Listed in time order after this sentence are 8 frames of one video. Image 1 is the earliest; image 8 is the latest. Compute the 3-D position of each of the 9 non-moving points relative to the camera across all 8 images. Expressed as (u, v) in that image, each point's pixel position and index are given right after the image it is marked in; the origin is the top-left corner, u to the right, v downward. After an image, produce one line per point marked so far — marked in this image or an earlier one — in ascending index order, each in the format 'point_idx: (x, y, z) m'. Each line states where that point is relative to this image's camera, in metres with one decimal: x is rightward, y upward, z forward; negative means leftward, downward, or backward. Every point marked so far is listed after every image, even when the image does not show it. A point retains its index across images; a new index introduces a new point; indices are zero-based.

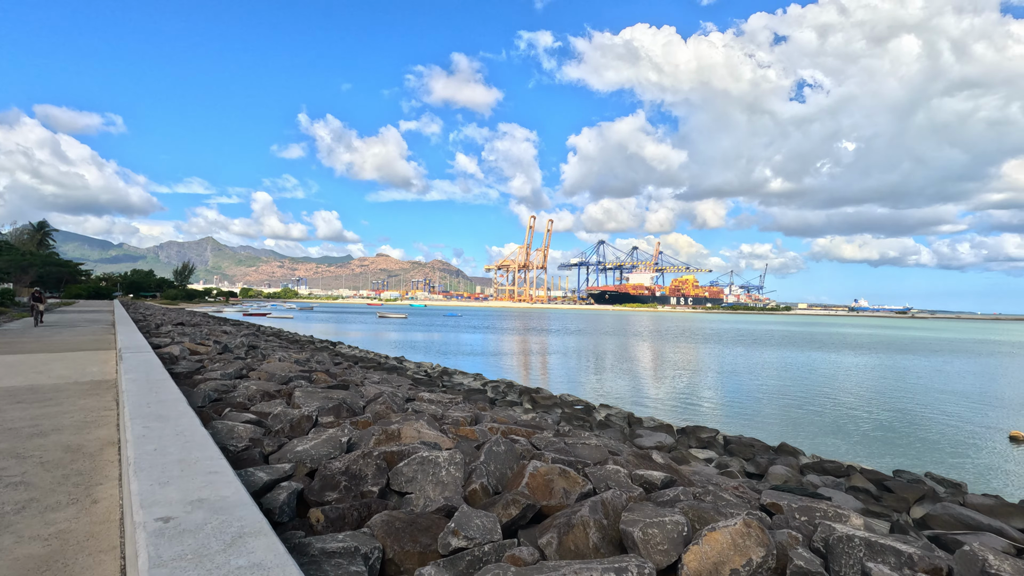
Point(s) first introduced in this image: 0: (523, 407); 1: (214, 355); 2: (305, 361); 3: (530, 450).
0: (+0.2, -2.3, +10.3) m
1: (-5.2, -1.2, +9.5) m
2: (-3.7, -1.3, +9.8) m
3: (+0.1, -1.3, +4.3) m
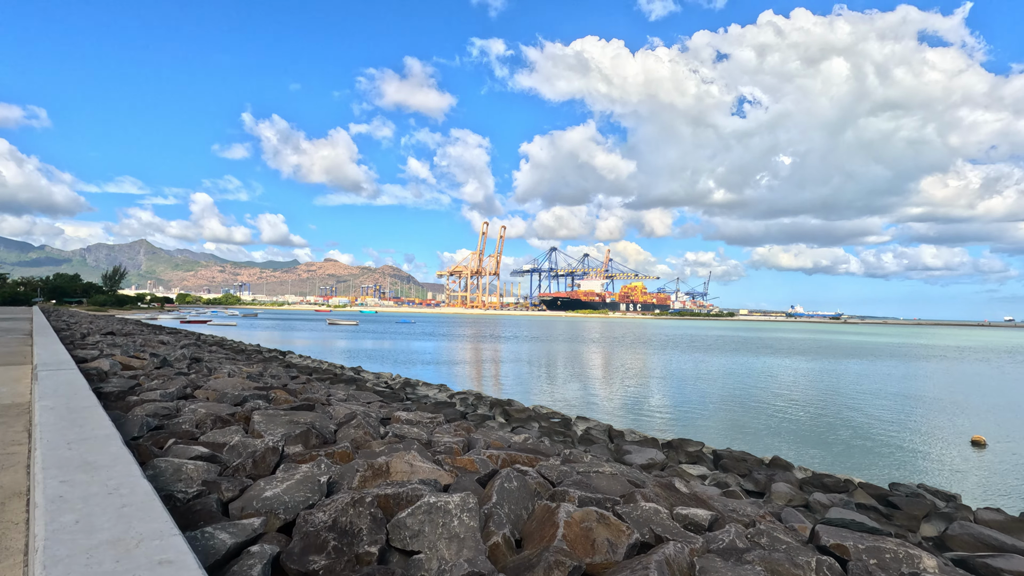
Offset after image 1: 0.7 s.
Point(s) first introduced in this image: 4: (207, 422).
0: (-0.2, -2.4, +9.6) m
1: (-5.6, -1.3, +8.4) m
2: (-4.1, -1.4, +8.8) m
3: (+0.2, -1.3, +3.7) m
4: (-2.7, -1.2, +4.9) m
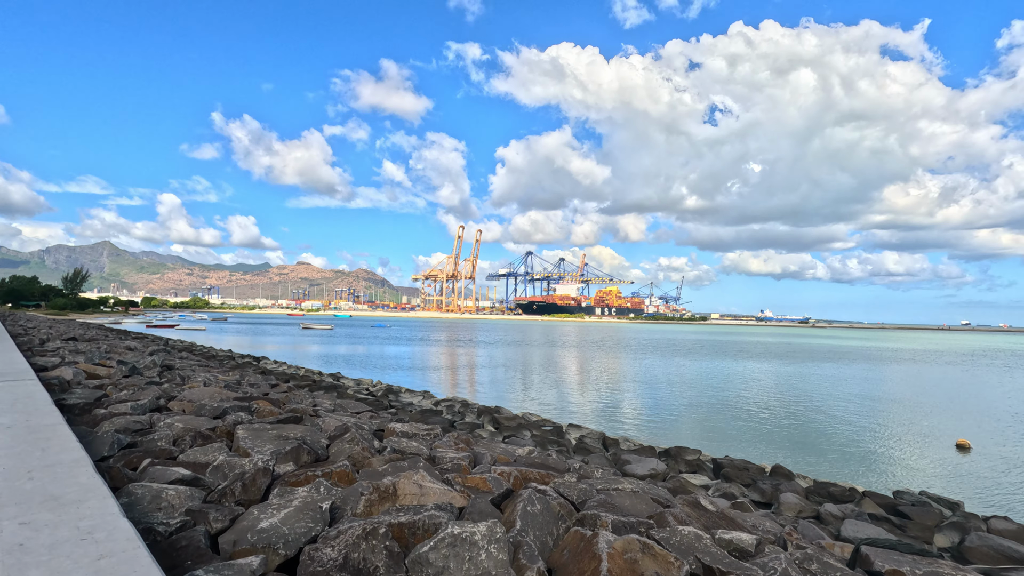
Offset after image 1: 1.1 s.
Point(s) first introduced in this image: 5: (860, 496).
0: (-0.4, -2.5, +9.3) m
1: (-5.6, -1.3, +7.8) m
2: (-4.2, -1.5, +8.3) m
3: (+0.4, -1.4, +3.4) m
4: (-2.7, -1.2, +4.4) m
5: (+4.2, -2.5, +6.5) m
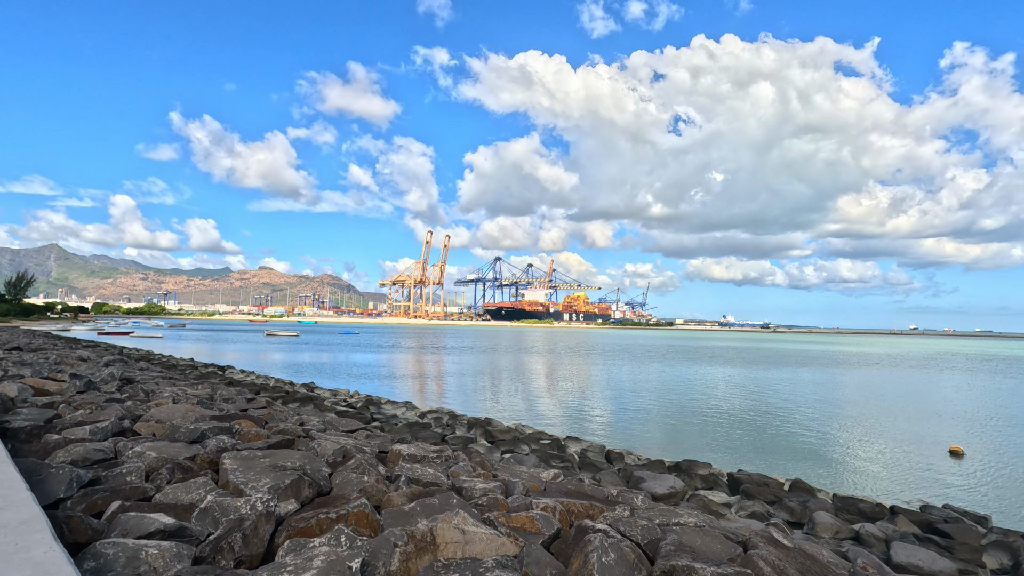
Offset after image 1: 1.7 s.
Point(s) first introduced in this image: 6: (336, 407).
0: (-0.4, -2.5, +8.7) m
1: (-5.6, -1.4, +6.9) m
2: (-4.2, -1.5, +7.4) m
3: (+0.7, -1.4, +2.9) m
4: (-2.4, -1.2, +3.7) m
5: (+4.3, -2.5, +6.1) m
6: (-4.0, -2.7, +12.3) m
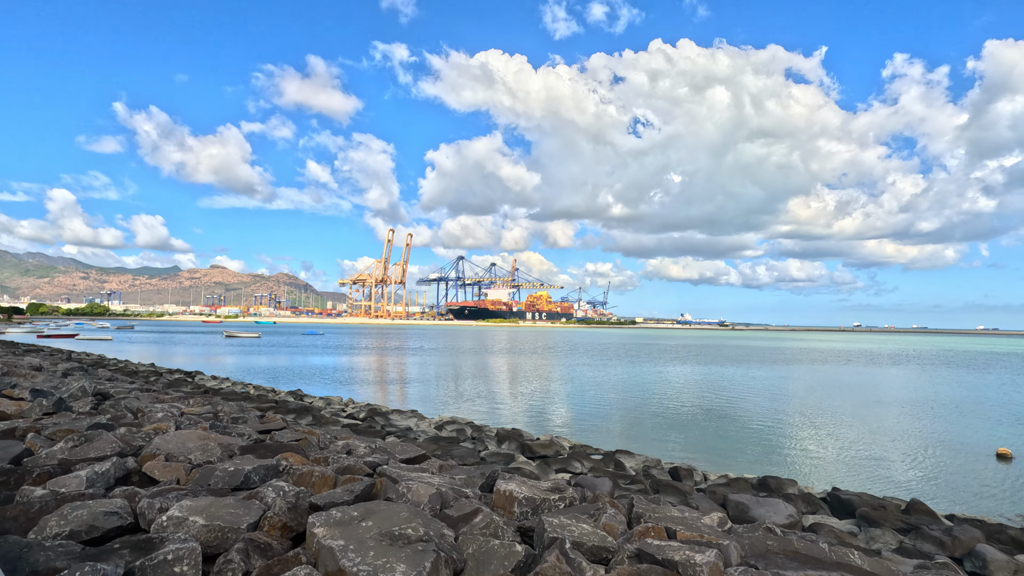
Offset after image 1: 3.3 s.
0: (+0.4, -2.5, +7.5) m
1: (-4.6, -1.3, +5.4) m
2: (-3.3, -1.5, +6.0) m
3: (+1.9, -1.3, +1.8) m
4: (-1.2, -1.2, +2.4) m
5: (+5.2, -2.5, +5.3) m
6: (-3.5, -2.6, +10.9) m
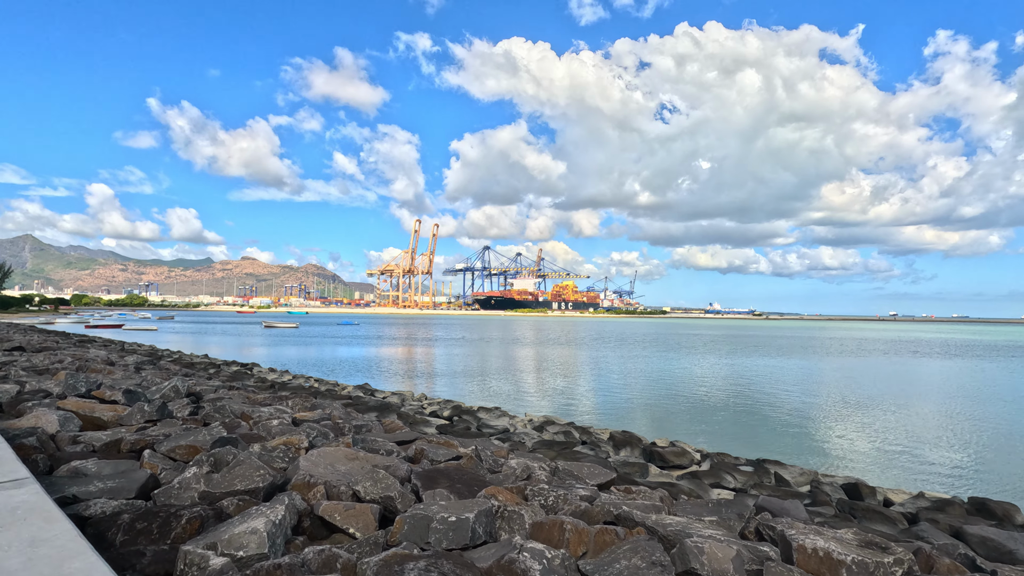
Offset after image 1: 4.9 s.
0: (+2.2, -2.3, +6.4) m
1: (-3.0, -1.2, +4.5) m
2: (-1.6, -1.3, +5.1) m
3: (+3.4, -1.2, +0.6) m
4: (+0.3, -1.1, +1.3) m
5: (+6.9, -2.3, +4.0) m
6: (-1.5, -2.4, +10.0) m
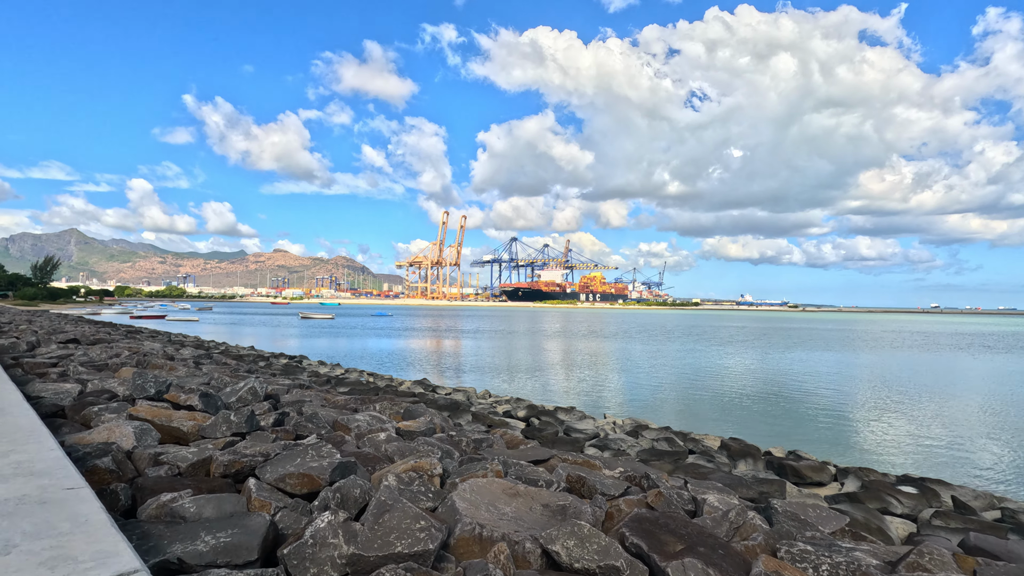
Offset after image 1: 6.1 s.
0: (+3.4, -2.1, +5.3) m
1: (-1.8, -1.1, +3.6) m
2: (-0.4, -1.2, +4.1) m
3: (+4.4, -1.2, -0.6) m
4: (+1.3, -1.0, +0.3) m
5: (+8.1, -2.2, +2.6) m
6: (0.0, -2.2, +9.1) m
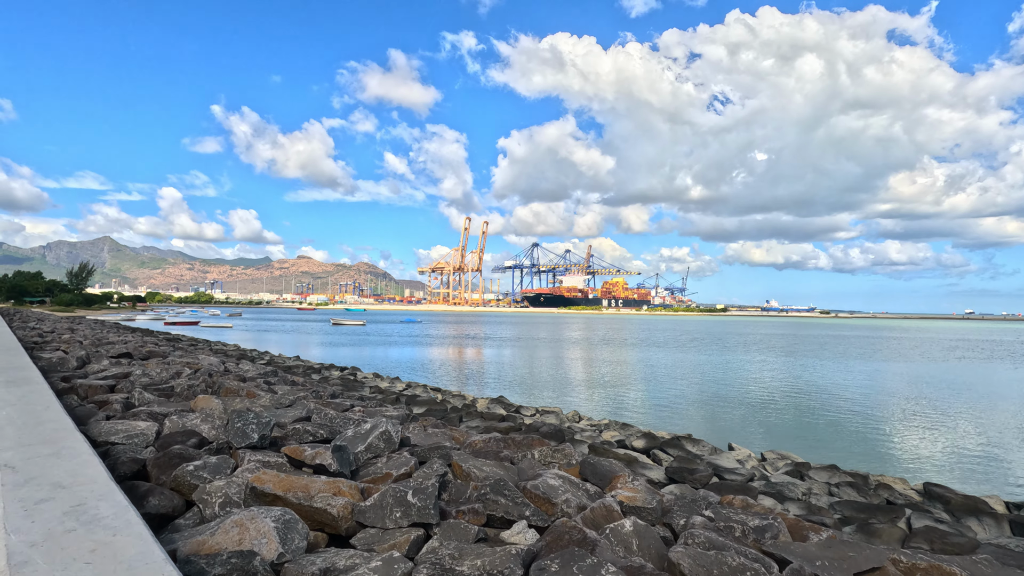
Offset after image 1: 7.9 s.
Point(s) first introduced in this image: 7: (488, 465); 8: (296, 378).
0: (+5.1, -2.2, +3.7) m
1: (-0.2, -1.1, +2.2) m
2: (+1.3, -1.3, +2.6) m
3: (+5.8, -1.2, -2.2) m
4: (+2.8, -1.1, -1.2) m
5: (+9.7, -2.2, +0.8) m
6: (+1.8, -2.3, +7.5) m
7: (-0.2, -1.3, +4.1) m
8: (-4.1, -1.7, +10.5) m
